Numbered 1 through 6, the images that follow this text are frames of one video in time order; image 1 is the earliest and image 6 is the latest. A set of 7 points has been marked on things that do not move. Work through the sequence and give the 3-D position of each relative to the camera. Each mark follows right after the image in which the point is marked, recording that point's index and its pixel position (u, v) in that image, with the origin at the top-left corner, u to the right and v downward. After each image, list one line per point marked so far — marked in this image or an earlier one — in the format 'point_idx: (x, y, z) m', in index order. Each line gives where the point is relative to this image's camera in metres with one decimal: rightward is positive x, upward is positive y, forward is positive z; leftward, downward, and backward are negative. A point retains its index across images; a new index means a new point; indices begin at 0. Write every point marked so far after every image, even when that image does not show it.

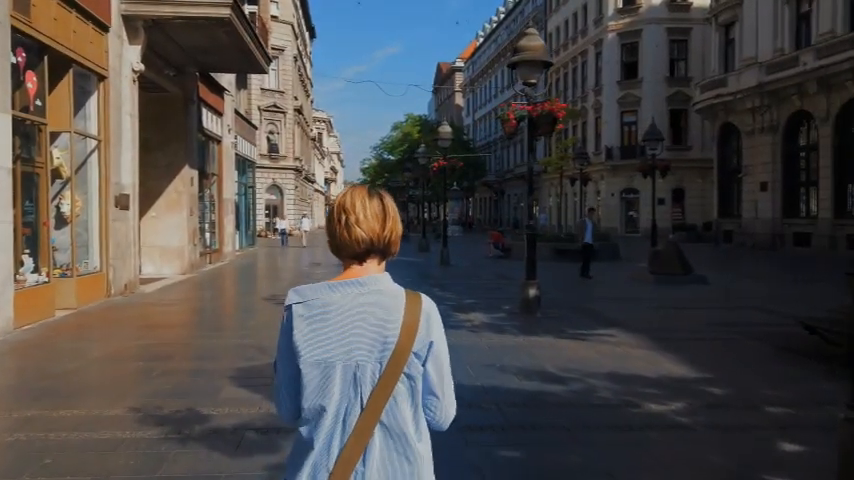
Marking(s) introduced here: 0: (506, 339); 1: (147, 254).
0: (+2.7, -3.3, +9.9) m
1: (-19.1, -1.0, +19.7) m
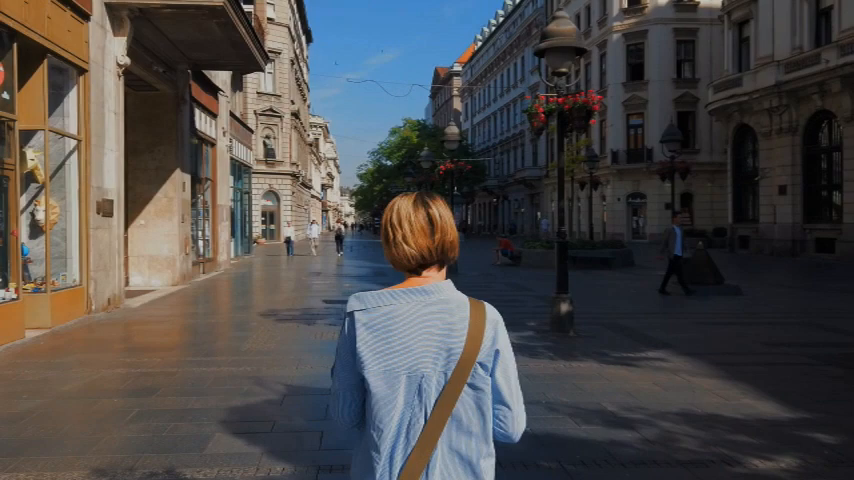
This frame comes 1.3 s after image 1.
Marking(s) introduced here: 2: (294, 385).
0: (+3.4, -3.6, +8.5) m
1: (-18.4, -1.6, +18.3) m
2: (-3.3, -3.7, +7.3) m
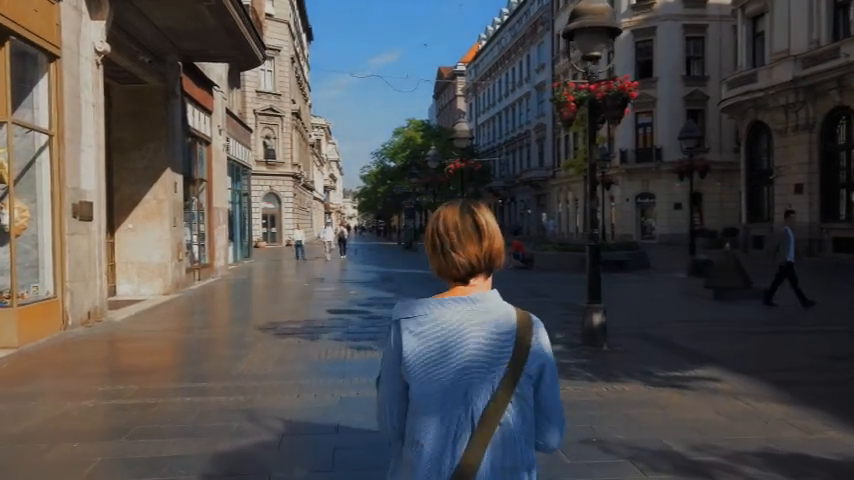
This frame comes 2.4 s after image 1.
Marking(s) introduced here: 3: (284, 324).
0: (+4.0, -3.7, +7.4) m
1: (-17.9, -1.9, +17.1) m
2: (-2.8, -3.8, +6.1) m
3: (-5.9, -3.5, +12.0) m
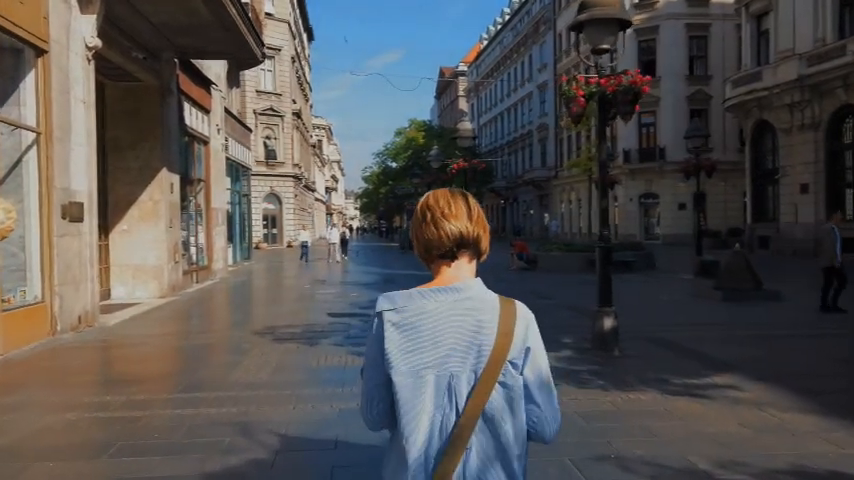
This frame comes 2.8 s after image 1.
0: (+4.1, -3.8, +7.0) m
1: (-17.8, -2.0, +16.7) m
2: (-2.7, -3.8, +5.7) m
3: (-5.8, -3.6, +11.6) m
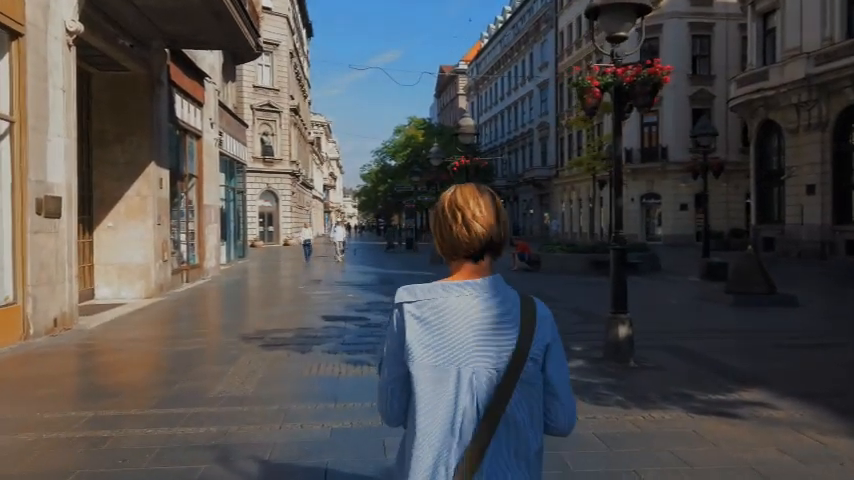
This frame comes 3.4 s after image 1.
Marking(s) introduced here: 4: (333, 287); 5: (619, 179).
0: (+4.1, -3.8, +6.4) m
1: (-17.8, -1.9, +15.9) m
2: (-2.6, -3.8, +5.0) m
3: (-5.8, -3.5, +10.9) m
4: (-6.6, -3.2, +19.6) m
5: (+5.7, +1.8, +8.6) m
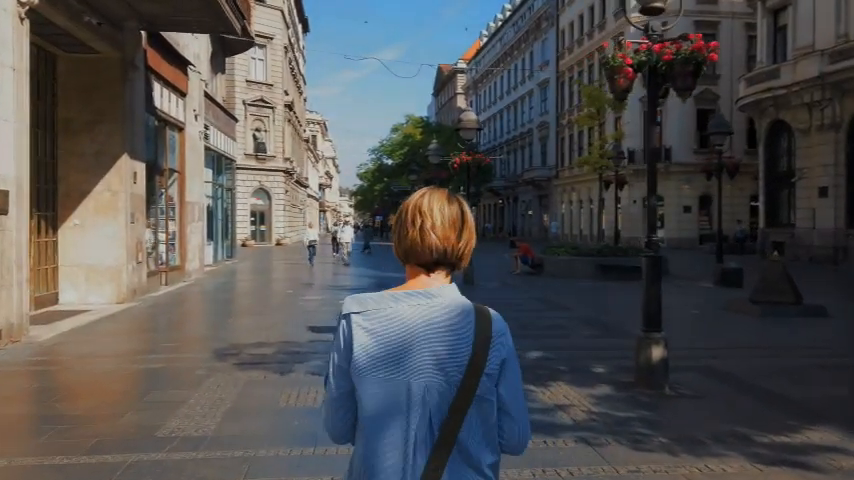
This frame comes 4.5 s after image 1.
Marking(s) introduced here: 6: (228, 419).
0: (+4.1, -3.9, +5.1) m
1: (-17.9, -1.8, +14.5) m
2: (-2.6, -3.9, +3.7) m
3: (-5.8, -3.6, +9.6) m
4: (-6.7, -3.2, +18.2) m
5: (+5.7, +1.7, +7.4) m
6: (-4.1, -3.8, +6.2) m
